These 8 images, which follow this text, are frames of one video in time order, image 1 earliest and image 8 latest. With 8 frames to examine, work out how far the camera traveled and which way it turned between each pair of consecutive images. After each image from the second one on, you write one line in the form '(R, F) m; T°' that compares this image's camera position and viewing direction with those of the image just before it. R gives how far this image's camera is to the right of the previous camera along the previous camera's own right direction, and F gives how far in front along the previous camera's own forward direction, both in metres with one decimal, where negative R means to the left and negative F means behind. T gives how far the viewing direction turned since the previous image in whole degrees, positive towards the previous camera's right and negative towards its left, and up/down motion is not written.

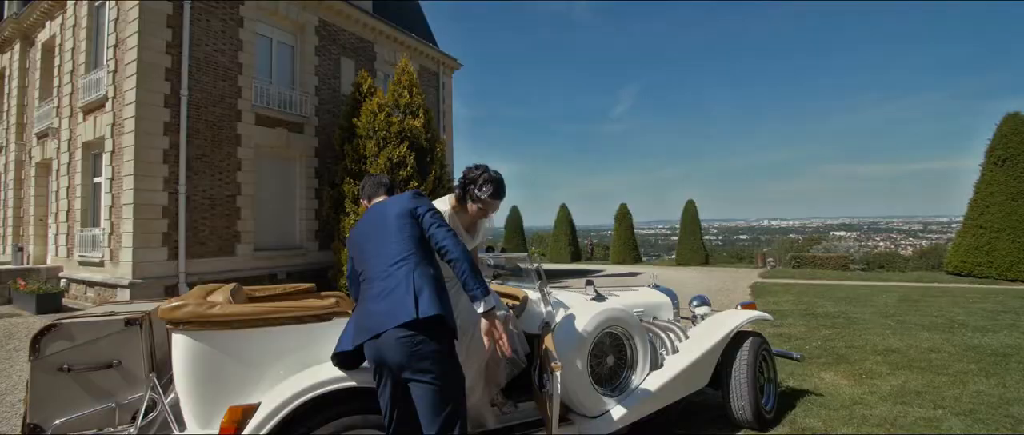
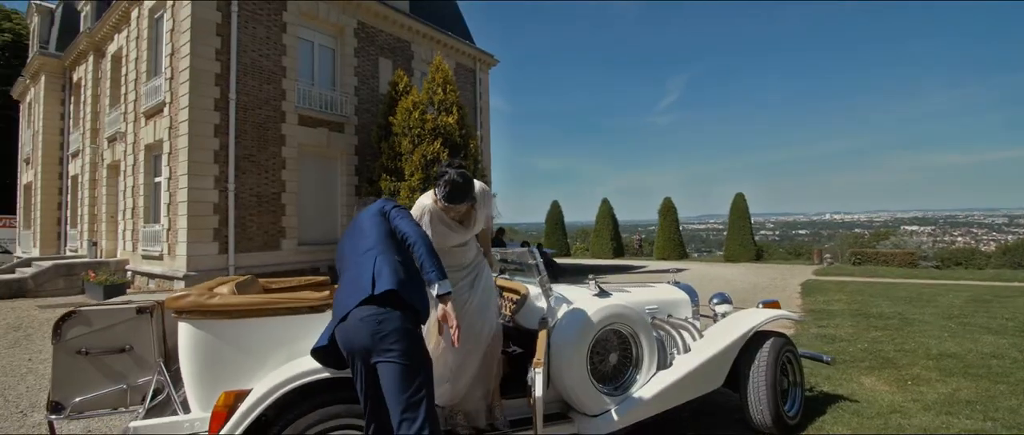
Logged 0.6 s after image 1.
(+0.4, 0.0) m; -6°
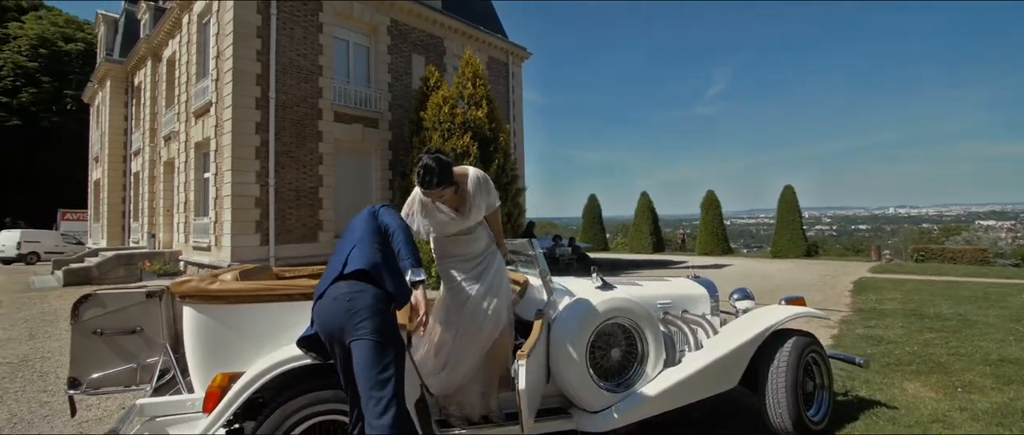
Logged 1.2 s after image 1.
(+0.4, +0.1) m; -5°
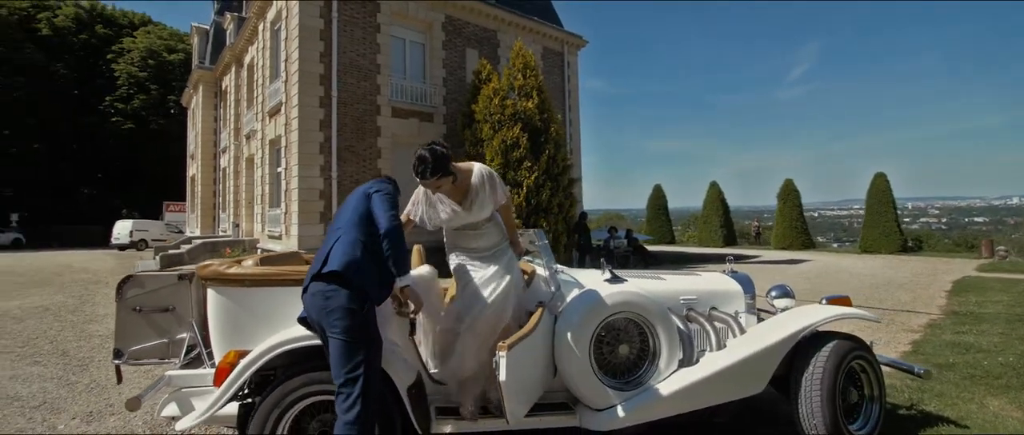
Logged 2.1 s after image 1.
(+0.5, +0.1) m; -9°
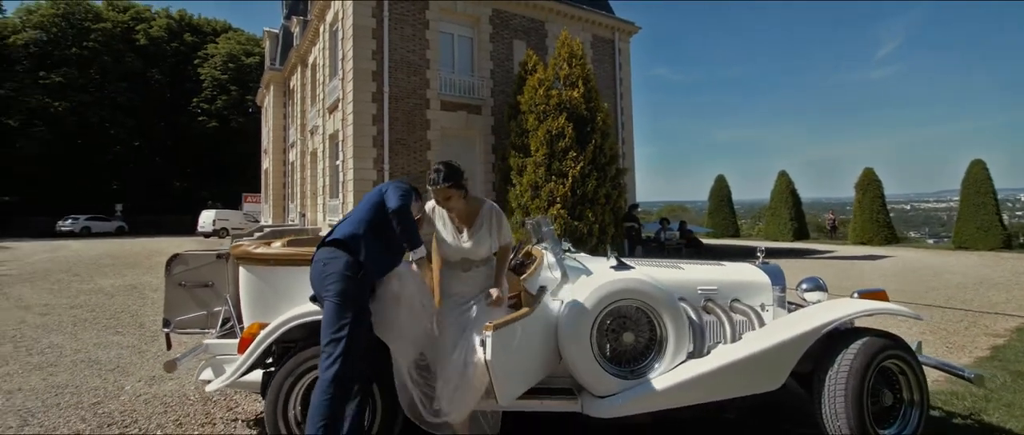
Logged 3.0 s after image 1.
(+0.5, 0.0) m; -8°
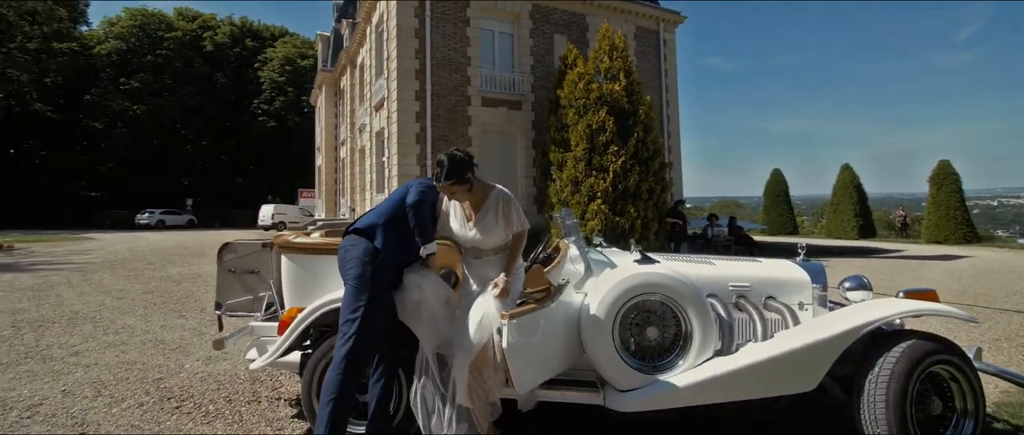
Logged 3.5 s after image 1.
(+0.2, 0.0) m; -6°
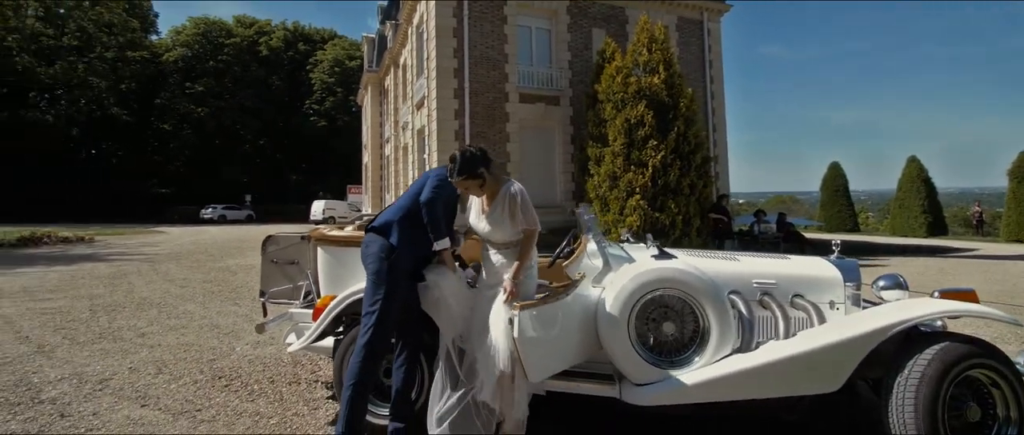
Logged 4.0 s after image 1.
(+0.2, -0.1) m; -5°
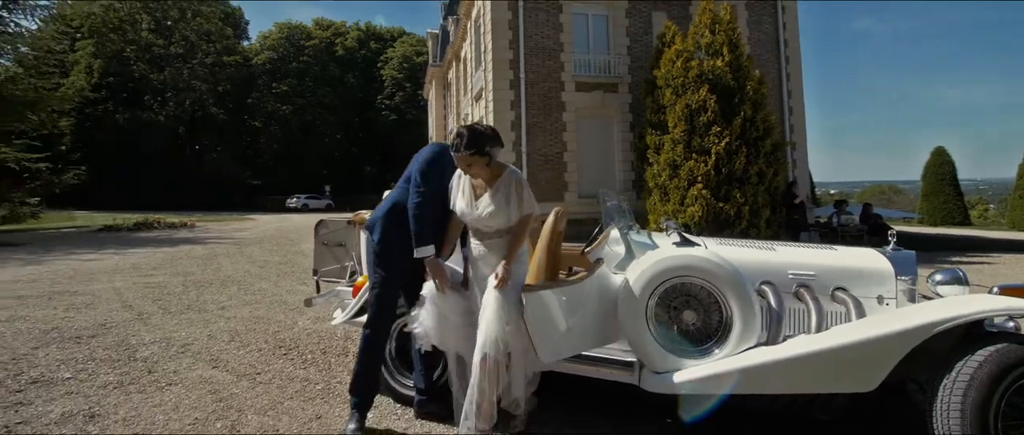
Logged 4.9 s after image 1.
(+0.4, -0.1) m; -9°
